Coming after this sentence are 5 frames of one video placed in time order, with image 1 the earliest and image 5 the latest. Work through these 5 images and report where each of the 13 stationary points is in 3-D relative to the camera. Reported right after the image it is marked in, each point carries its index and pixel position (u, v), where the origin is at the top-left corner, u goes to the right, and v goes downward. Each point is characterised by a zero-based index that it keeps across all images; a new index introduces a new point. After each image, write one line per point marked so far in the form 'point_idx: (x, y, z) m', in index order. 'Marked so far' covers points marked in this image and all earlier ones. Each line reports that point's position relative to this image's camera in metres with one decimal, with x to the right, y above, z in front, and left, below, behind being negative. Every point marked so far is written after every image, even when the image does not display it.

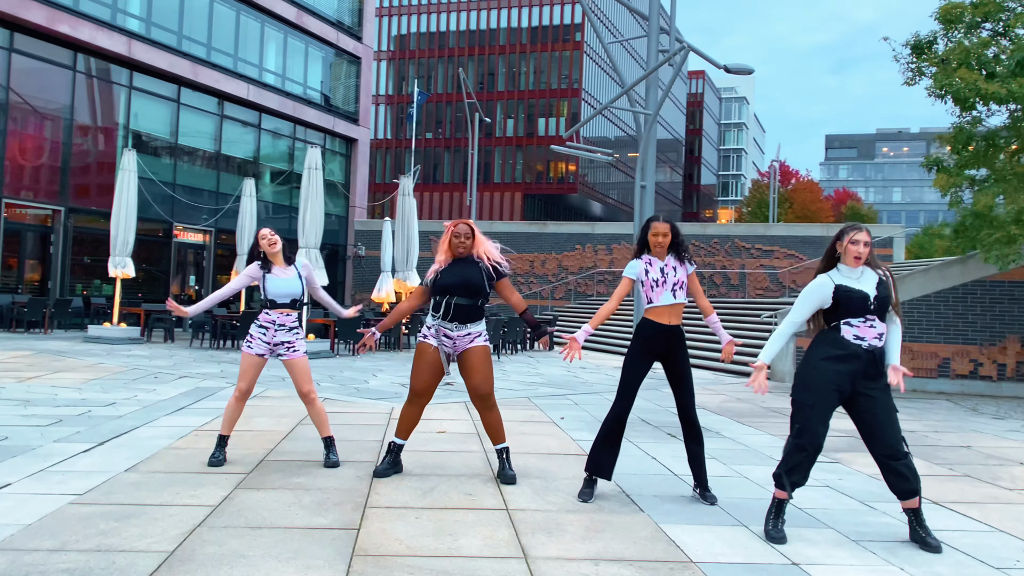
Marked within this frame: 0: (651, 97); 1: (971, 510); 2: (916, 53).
0: (+2.5, +3.5, +17.8) m
1: (+2.6, -1.3, +5.7) m
2: (+5.3, +3.1, +12.8) m
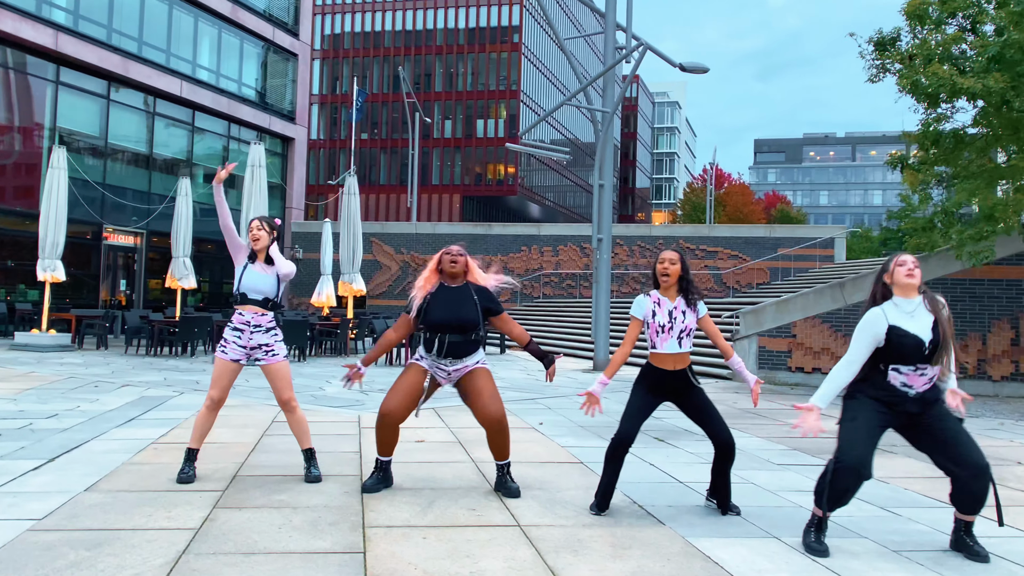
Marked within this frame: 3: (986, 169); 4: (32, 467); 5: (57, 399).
0: (+1.7, +3.5, +17.5) m
1: (+2.7, -1.2, +5.4) m
2: (+4.8, +3.1, +12.7) m
3: (+5.4, +1.4, +11.3) m
4: (-3.0, -1.1, +6.1) m
5: (-4.9, -1.2, +10.5) m
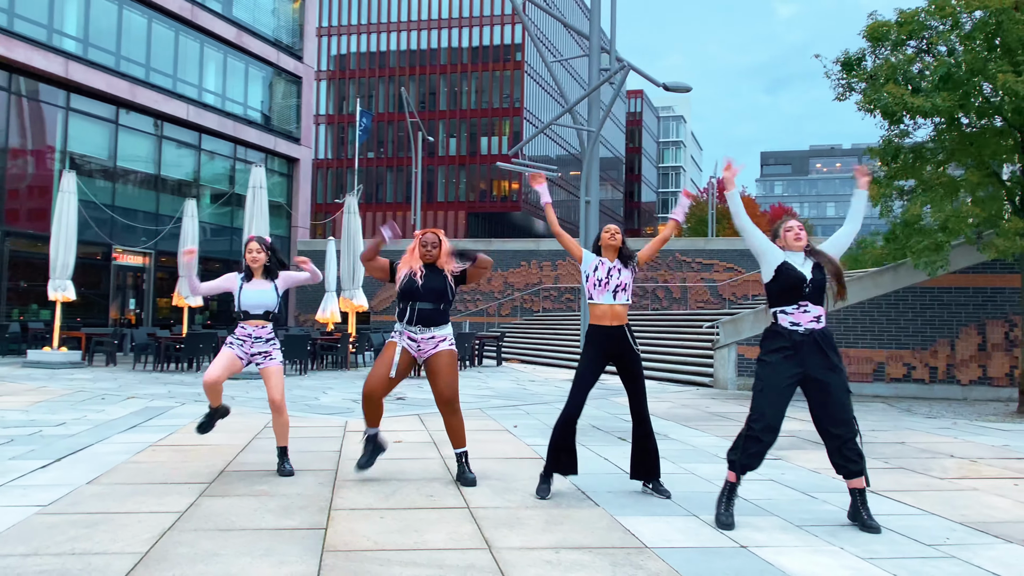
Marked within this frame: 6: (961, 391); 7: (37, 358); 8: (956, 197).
0: (+1.5, +3.2, +18.2) m
1: (+2.4, -1.3, +6.0) m
2: (+4.6, +3.0, +13.3) m
3: (+5.2, +1.3, +11.9) m
4: (-3.3, -1.2, +6.8) m
5: (-5.1, -1.4, +11.1) m
6: (+6.4, -1.5, +14.0) m
7: (-9.5, -1.4, +19.6) m
8: (+5.4, +1.1, +12.0) m
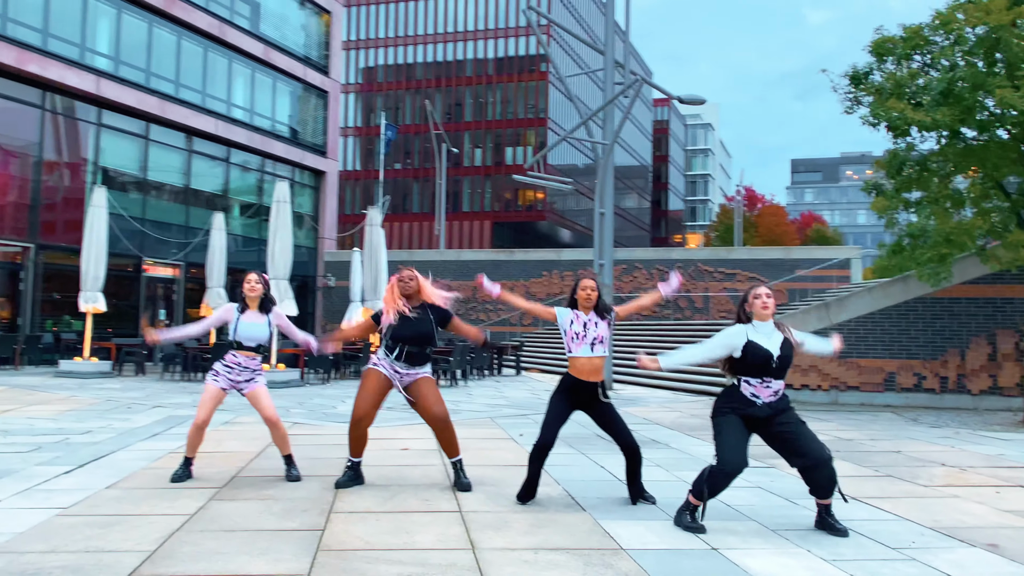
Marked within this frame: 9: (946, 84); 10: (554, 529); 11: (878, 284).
0: (+1.8, +3.0, +18.4) m
1: (+2.4, -1.4, +6.2) m
2: (+4.7, +2.8, +13.5) m
3: (+5.3, +1.2, +12.0) m
4: (-3.3, -1.3, +7.1) m
5: (-5.0, -1.5, +11.6) m
6: (+6.6, -1.6, +14.1) m
7: (-9.1, -1.6, +20.2) m
8: (+5.6, +1.0, +12.1) m
9: (+5.0, +2.4, +11.3) m
10: (+0.2, -1.3, +5.3) m
11: (+5.5, +0.1, +14.7) m
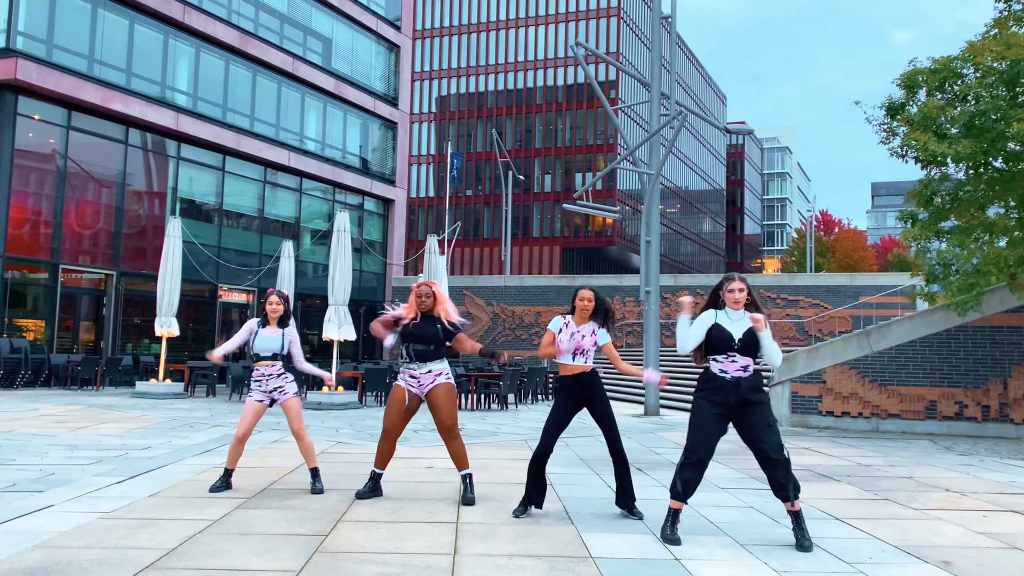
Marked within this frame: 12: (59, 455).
0: (+2.8, +2.5, +18.9) m
1: (+2.3, -1.6, +6.6) m
2: (+5.3, +2.4, +13.7) m
3: (+5.8, +0.8, +12.2) m
4: (-3.2, -1.6, +7.9) m
5: (-4.5, -1.9, +12.5) m
6: (+7.2, -2.0, +14.1) m
7: (-8.0, -2.2, +21.4) m
8: (+6.0, +0.6, +12.2) m
9: (+5.4, +2.0, +11.5) m
10: (+0.1, -1.5, +5.8) m
11: (+6.1, -0.4, +14.8) m
12: (-4.7, -1.7, +10.0) m
